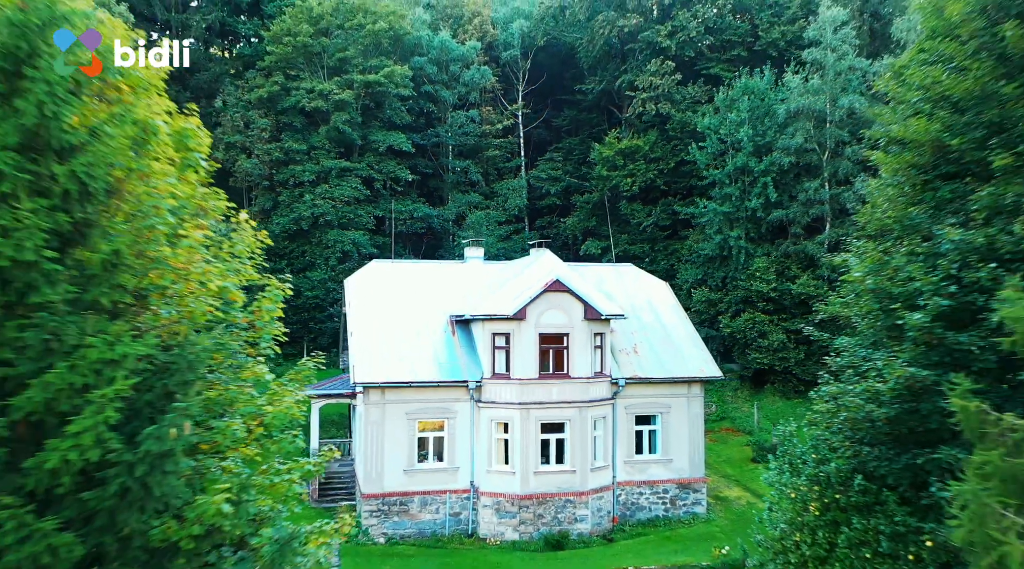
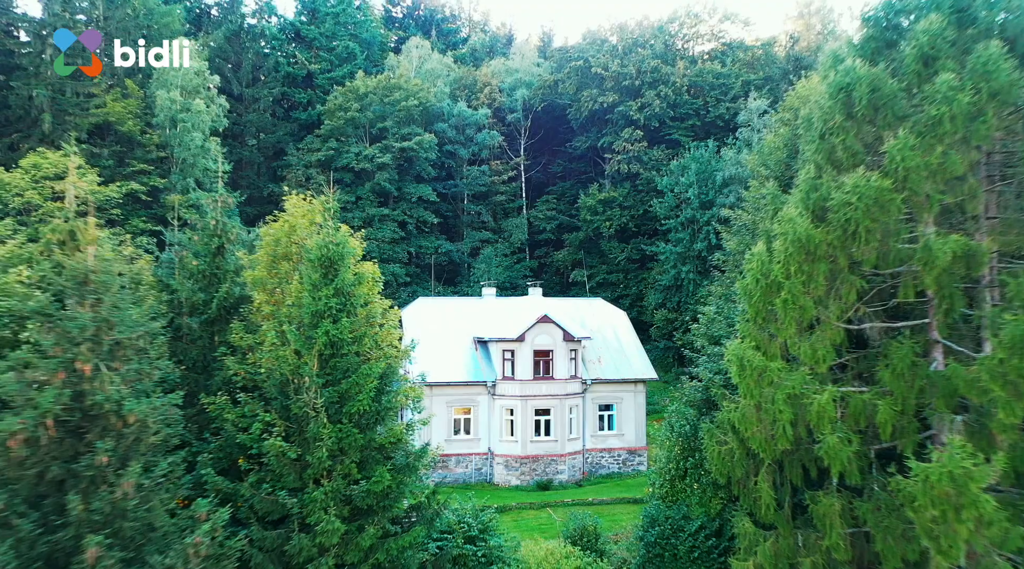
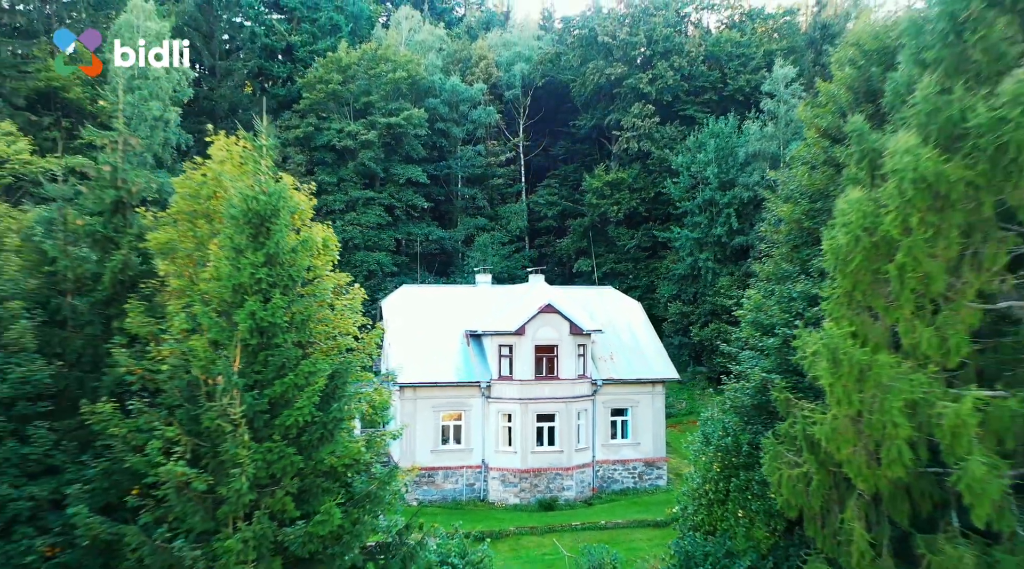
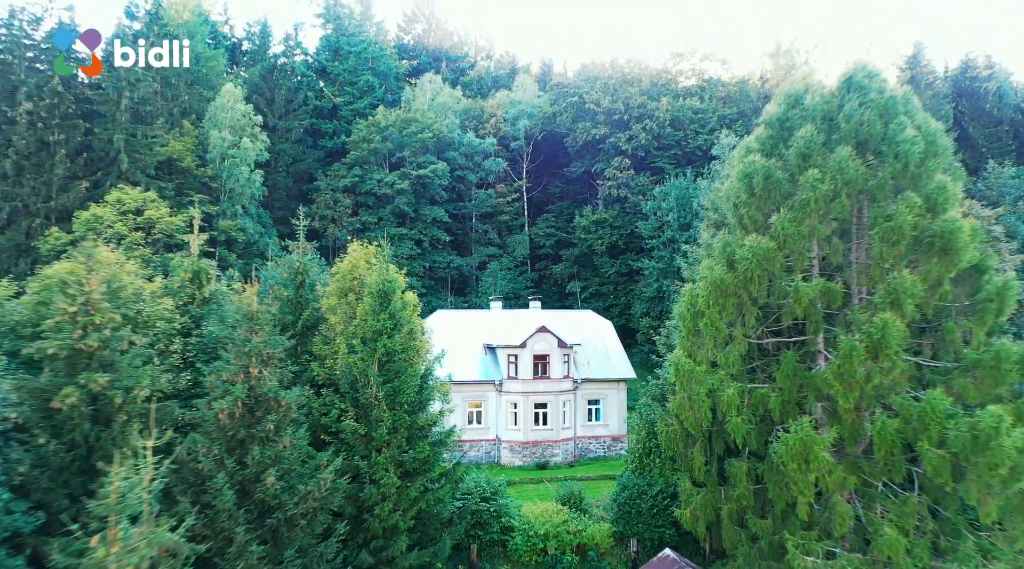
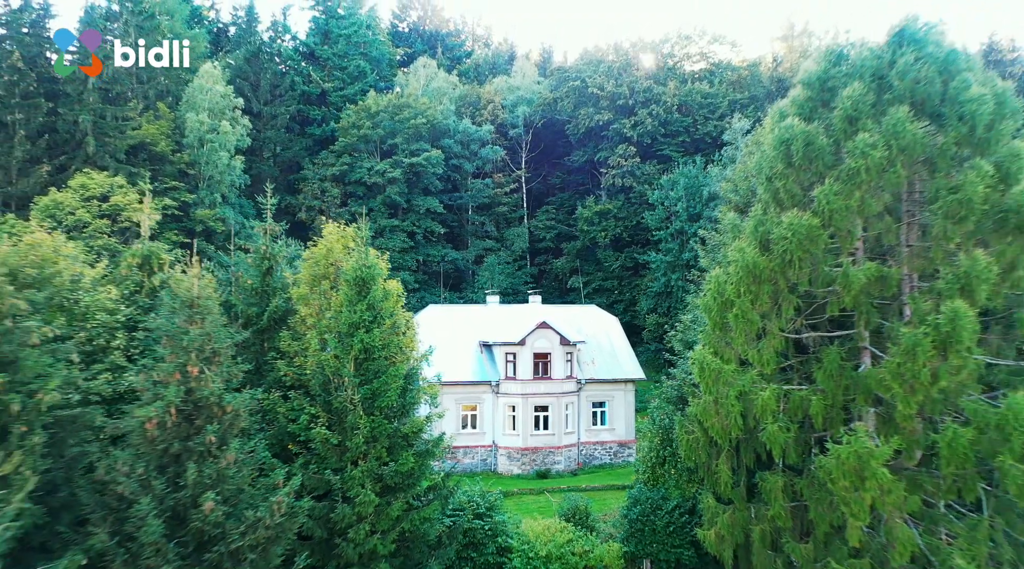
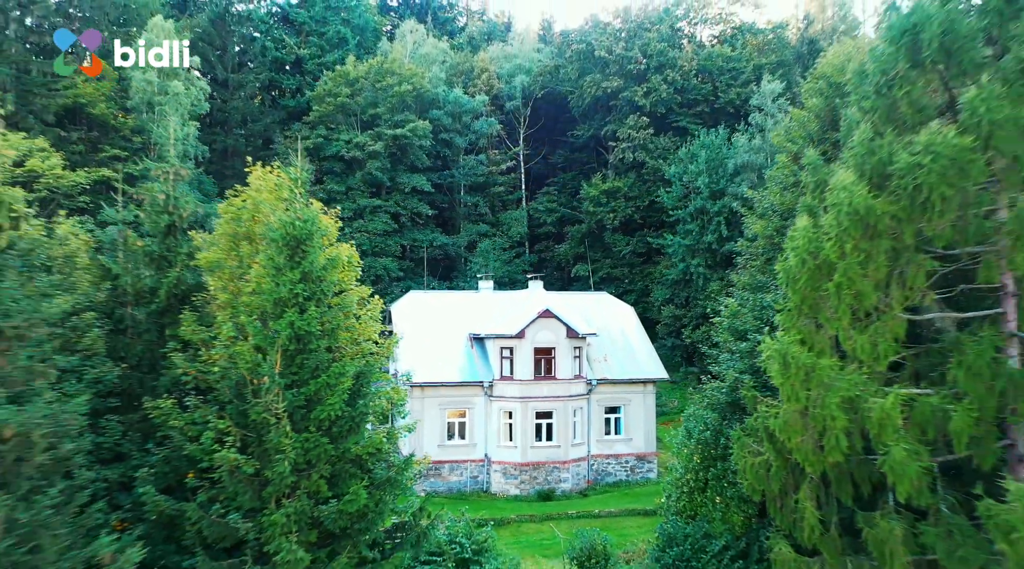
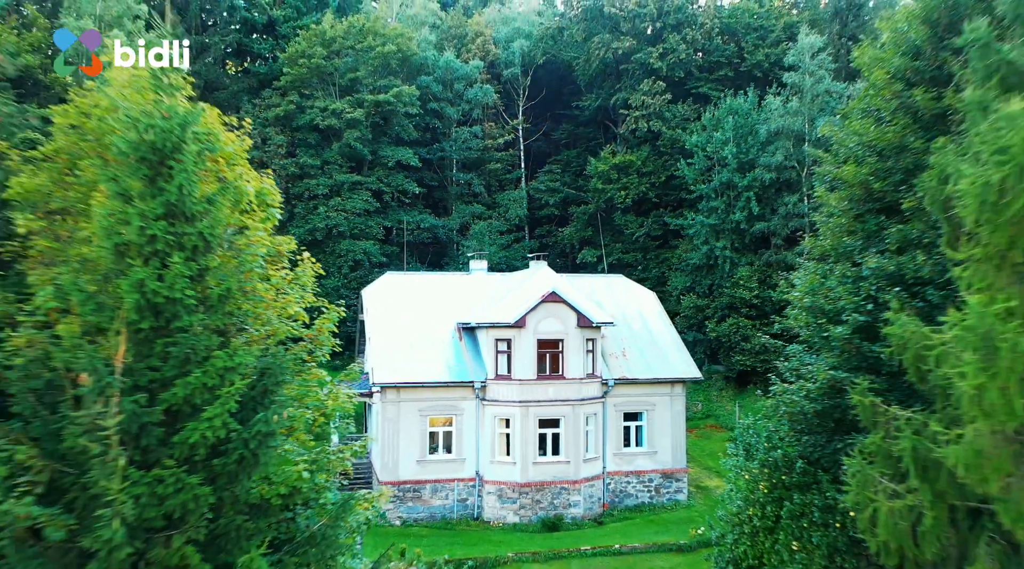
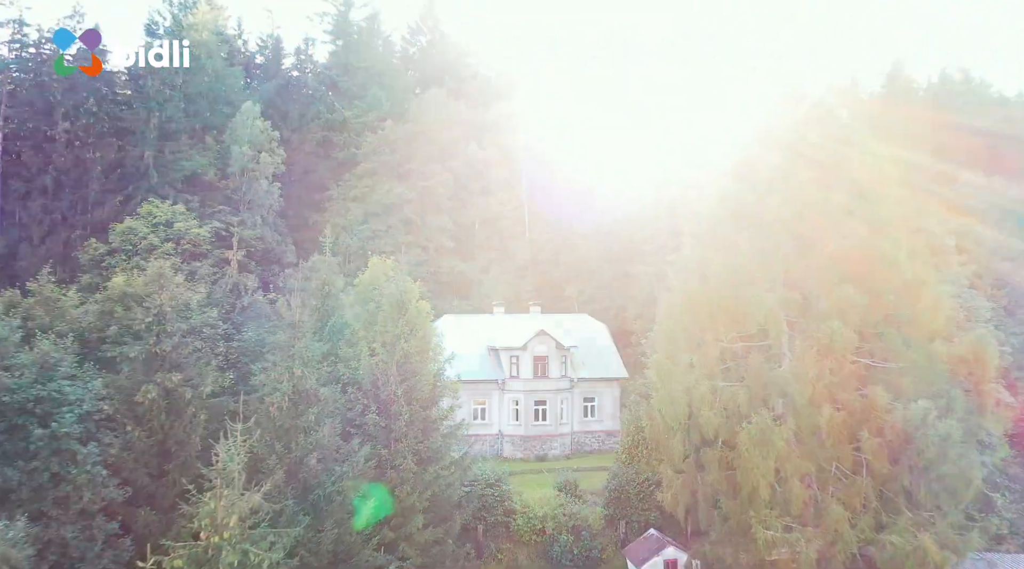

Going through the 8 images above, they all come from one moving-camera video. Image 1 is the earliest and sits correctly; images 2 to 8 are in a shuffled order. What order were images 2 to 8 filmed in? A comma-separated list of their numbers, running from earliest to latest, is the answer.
7, 3, 6, 2, 5, 4, 8
